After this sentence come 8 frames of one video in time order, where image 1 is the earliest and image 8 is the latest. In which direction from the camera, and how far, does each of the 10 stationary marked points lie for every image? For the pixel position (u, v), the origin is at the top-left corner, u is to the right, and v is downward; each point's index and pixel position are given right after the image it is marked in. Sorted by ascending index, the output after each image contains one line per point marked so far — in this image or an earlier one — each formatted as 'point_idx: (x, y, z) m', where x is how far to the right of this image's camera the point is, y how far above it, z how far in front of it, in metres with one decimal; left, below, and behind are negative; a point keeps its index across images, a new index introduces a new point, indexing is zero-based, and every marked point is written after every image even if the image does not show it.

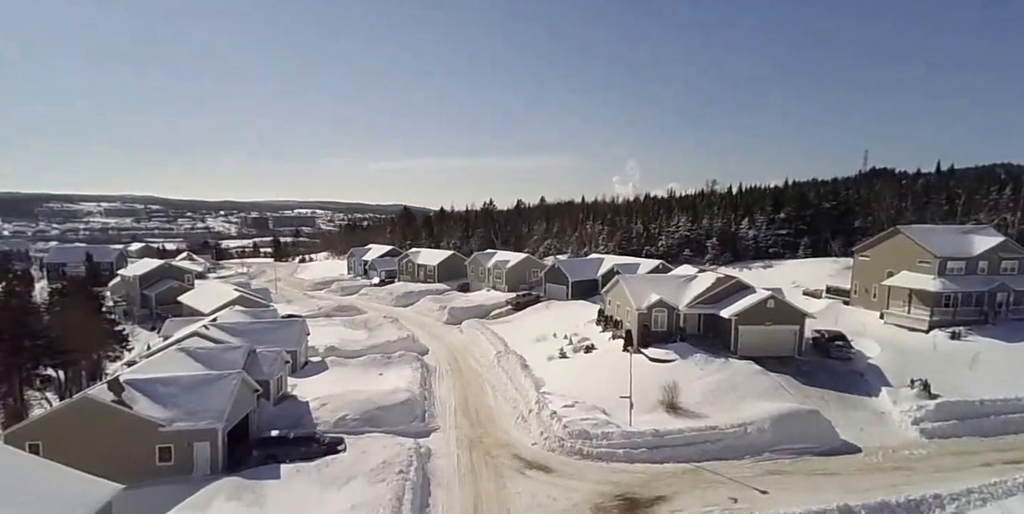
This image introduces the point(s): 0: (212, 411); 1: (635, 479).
0: (-11.5, -5.8, +19.7) m
1: (+4.7, -8.4, +19.5) m
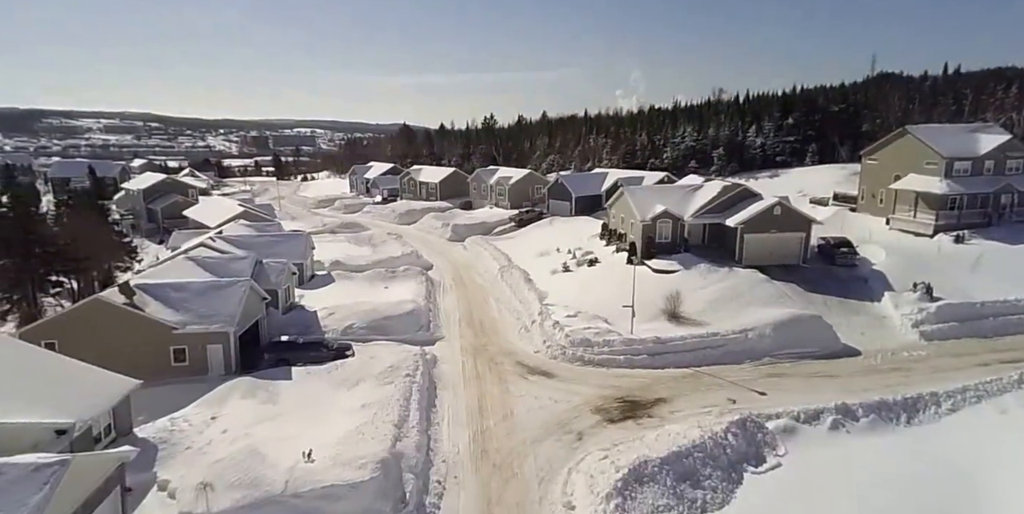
0: (-11.4, -2.4, +19.9) m
1: (+4.8, -4.9, +20.0) m
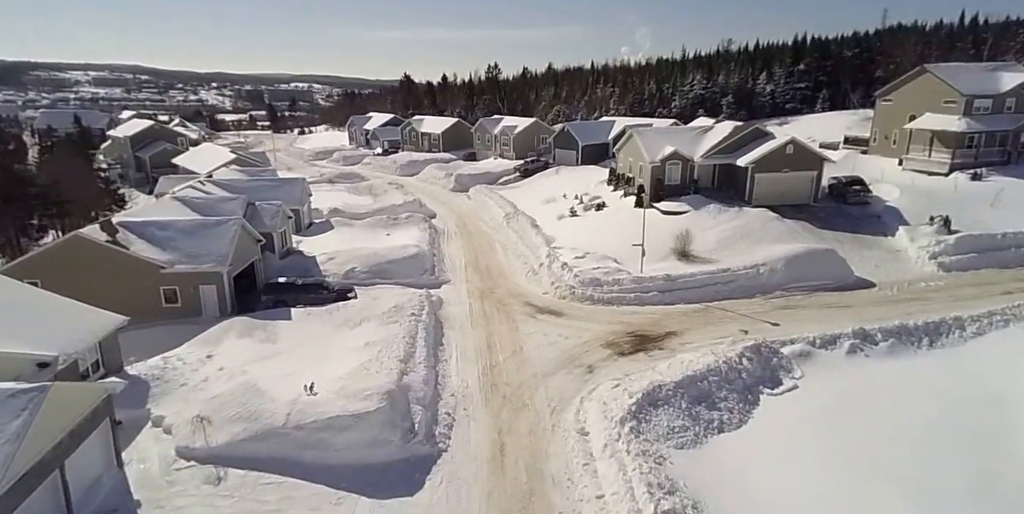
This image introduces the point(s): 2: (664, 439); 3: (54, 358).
0: (-11.1, -0.1, +19.4) m
1: (+5.1, -2.3, +19.6) m
2: (+3.6, -4.4, +12.3) m
3: (-10.4, -2.2, +12.0) m
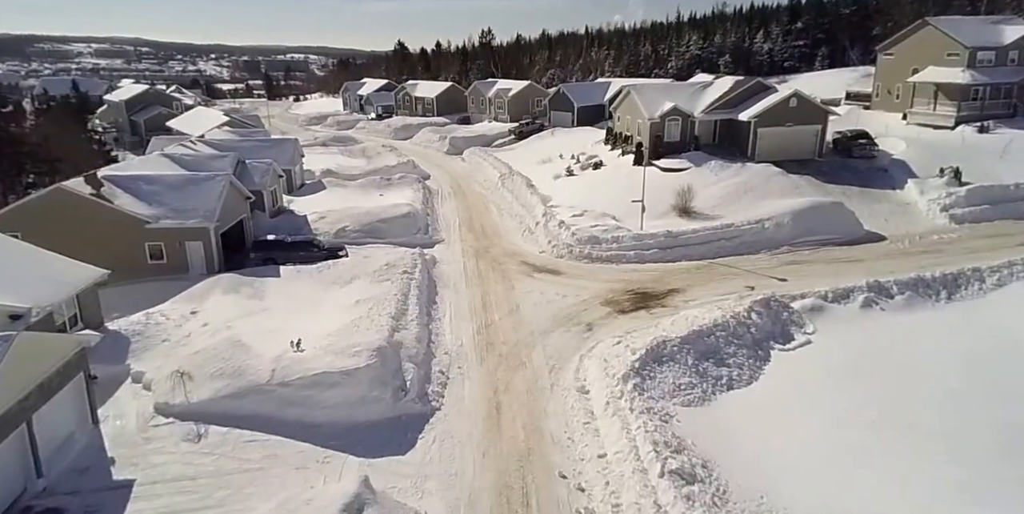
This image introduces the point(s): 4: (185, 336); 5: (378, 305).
0: (-11.3, +1.5, +18.4) m
1: (+5.0, -0.7, +18.9) m
2: (+3.6, -3.1, +11.7) m
3: (-10.5, -1.1, +11.1) m
4: (-8.8, -2.2, +14.2) m
5: (-4.2, -1.5, +16.0) m
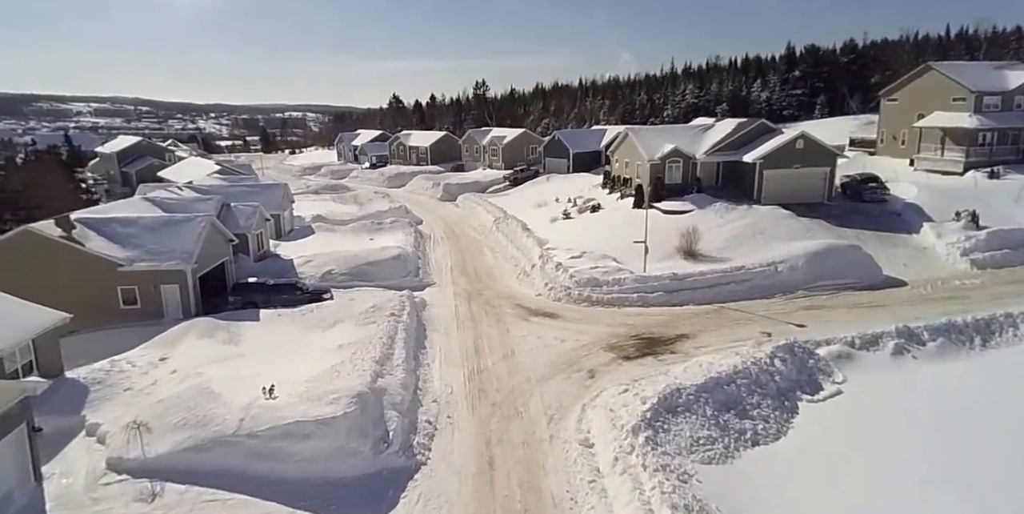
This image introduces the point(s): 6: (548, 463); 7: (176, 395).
0: (-11.4, +0.2, +17.1) m
1: (+4.8, -2.1, +17.6) m
2: (+3.5, -3.9, +10.2) m
3: (-10.5, -1.7, +9.6) m
4: (-8.9, -3.1, +12.7) m
5: (-4.3, -2.6, +14.6) m
6: (+0.7, -4.1, +10.2) m
7: (-7.7, -3.1, +11.7) m
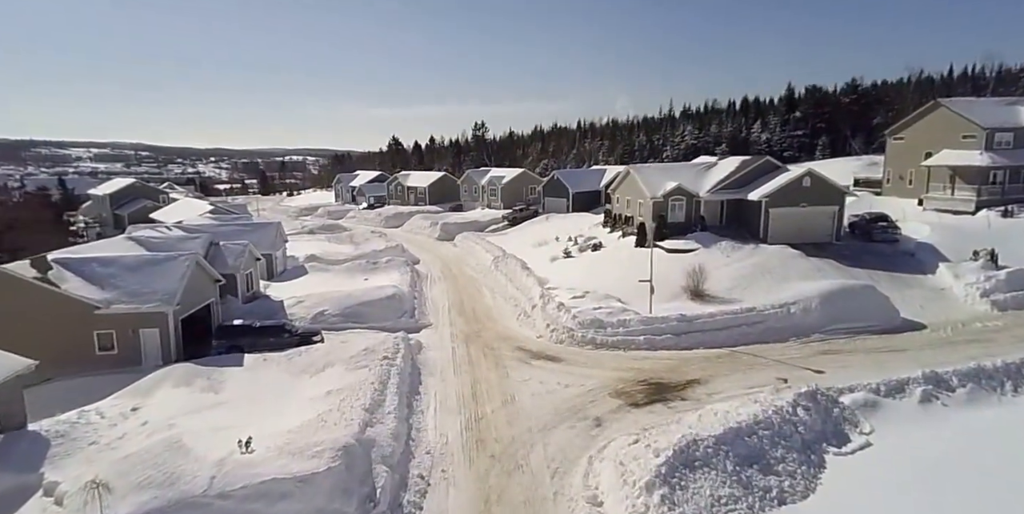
0: (-11.4, -1.1, +16.3) m
1: (+4.8, -3.4, +16.6) m
2: (+3.5, -4.6, +9.1) m
3: (-10.5, -2.3, +8.7) m
4: (-8.9, -4.0, +11.6) m
5: (-4.3, -3.6, +13.6) m
6: (+0.8, -4.8, +9.1) m
7: (-7.7, -4.0, +10.7) m
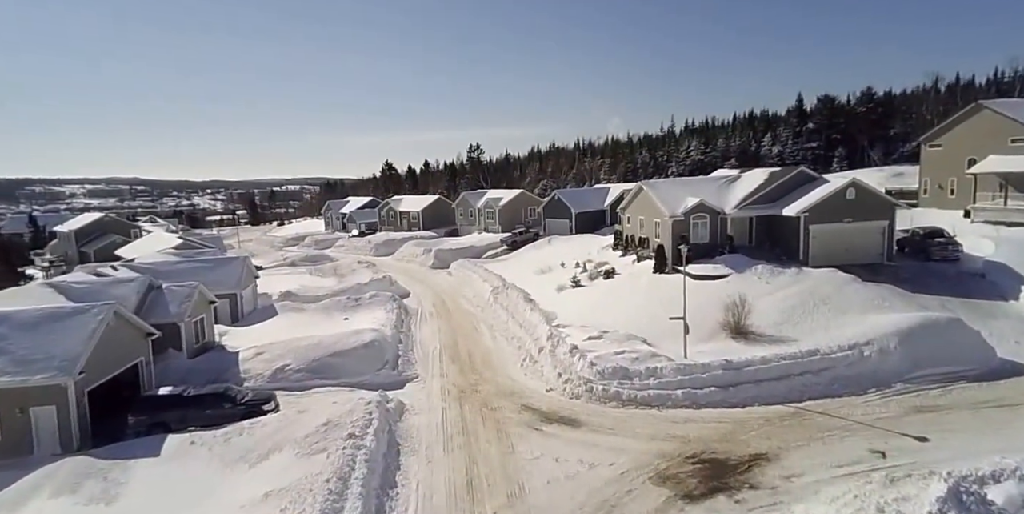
0: (-11.3, -2.4, +12.6) m
1: (+5.0, -4.3, +12.8) m
2: (+3.7, -5.2, +5.2) m
3: (-10.3, -3.3, +4.9) m
4: (-8.7, -5.0, +7.8) m
5: (-4.1, -4.6, +9.7) m
6: (+1.0, -5.5, +5.2) m
7: (-7.5, -4.9, +6.8) m
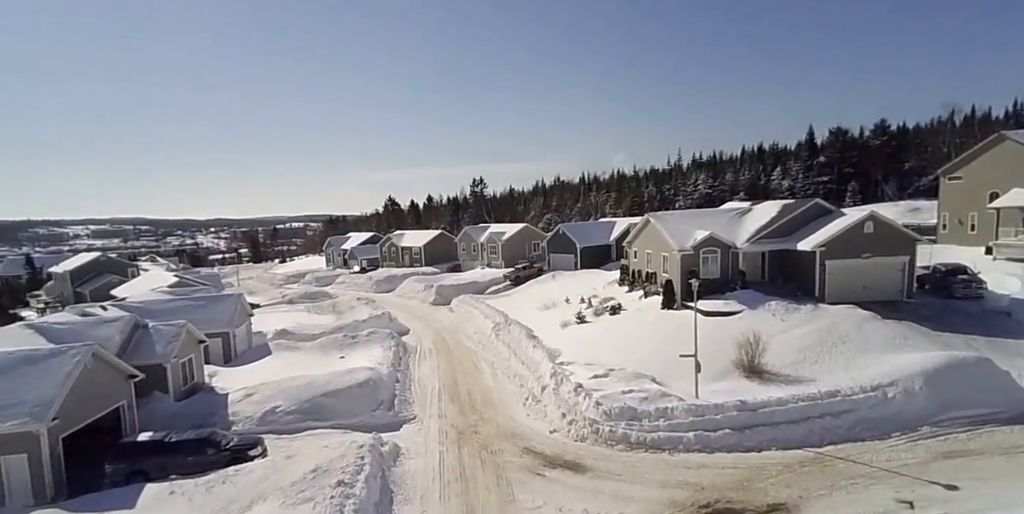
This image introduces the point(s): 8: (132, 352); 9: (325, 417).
0: (-11.3, -3.2, +12.0) m
1: (+5.0, -5.1, +12.0) m
2: (+3.7, -5.5, +4.3) m
3: (-10.4, -3.6, +4.3) m
4: (-8.8, -5.5, +7.0) m
5: (-4.1, -5.3, +9.0) m
6: (+0.9, -5.8, +4.3) m
7: (-7.5, -5.4, +6.0) m
8: (-12.5, -2.9, +17.2) m
9: (-6.0, -5.0, +16.4) m
